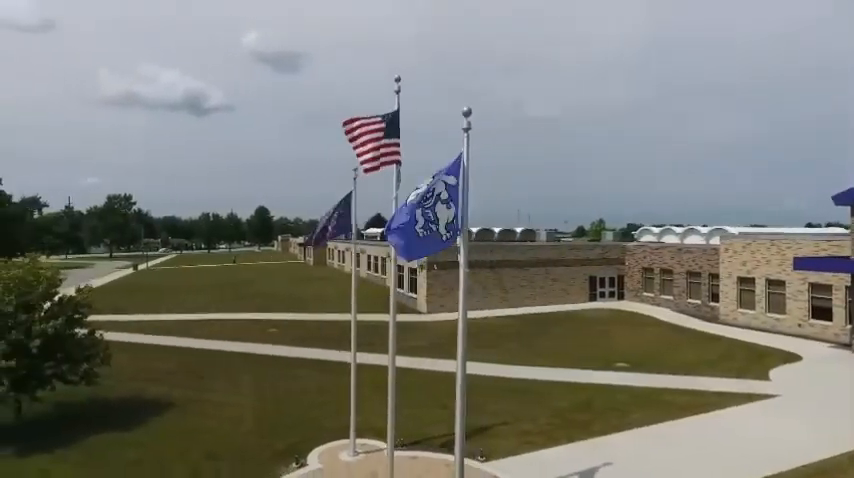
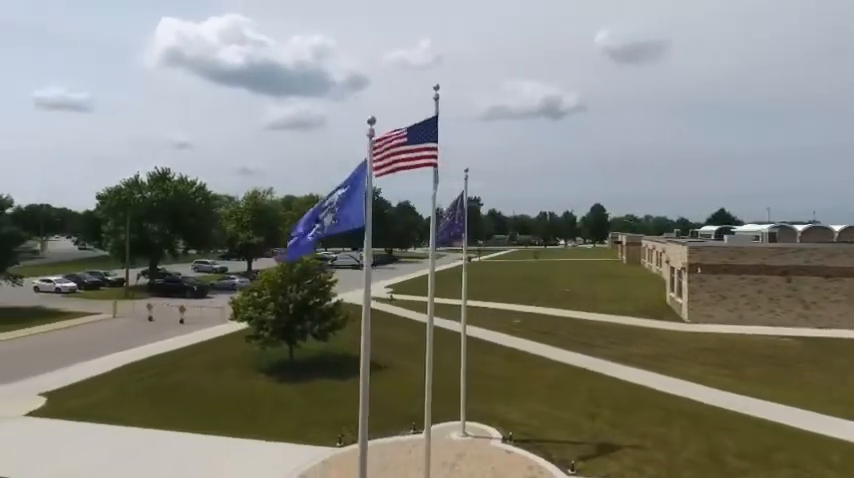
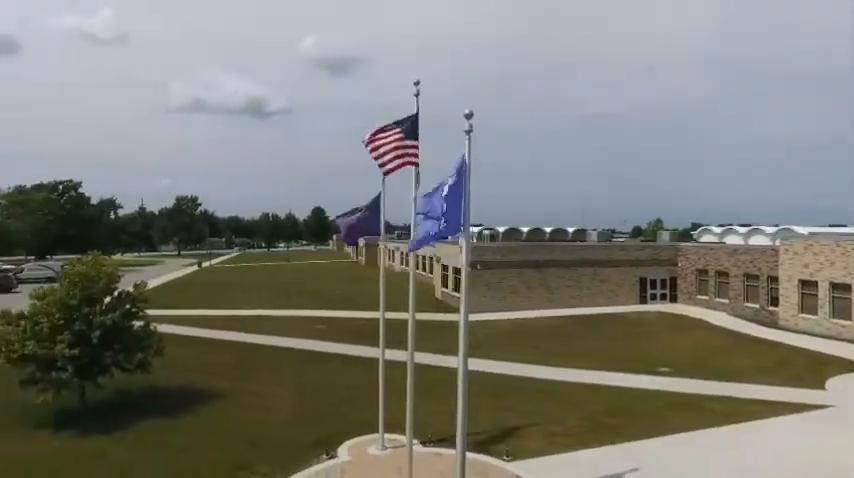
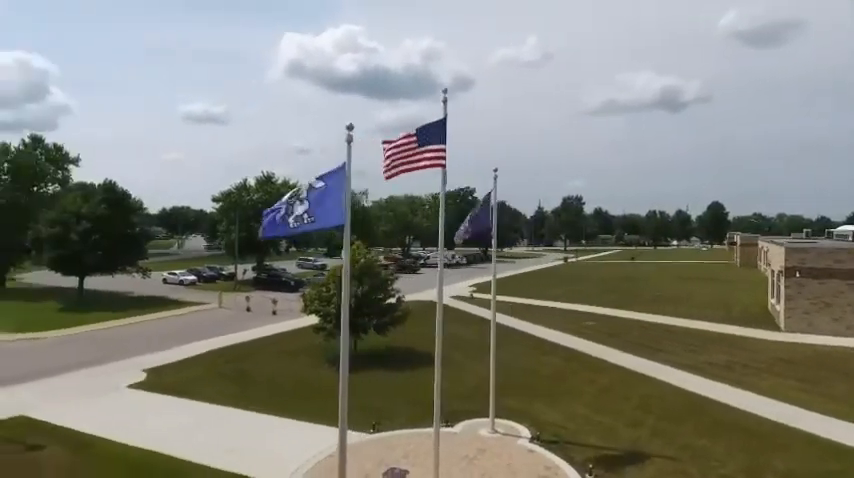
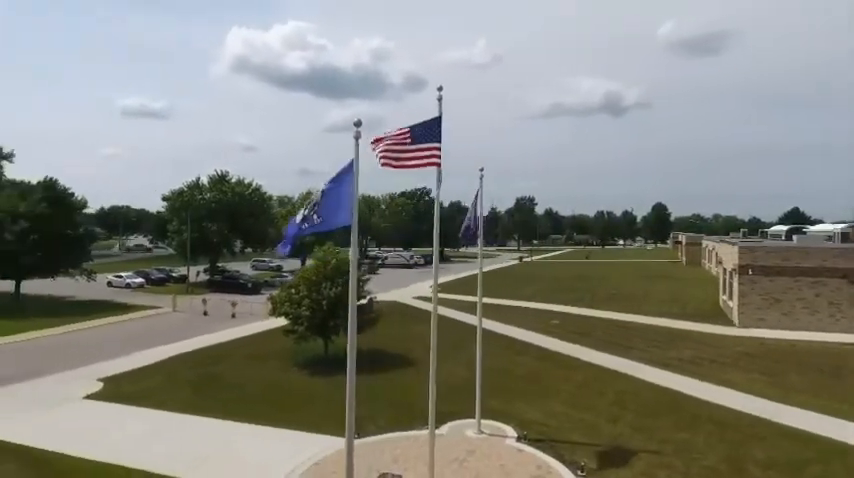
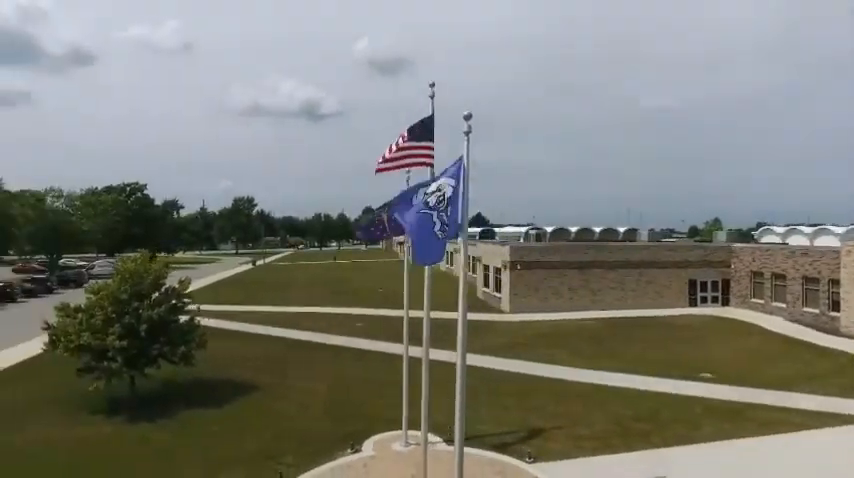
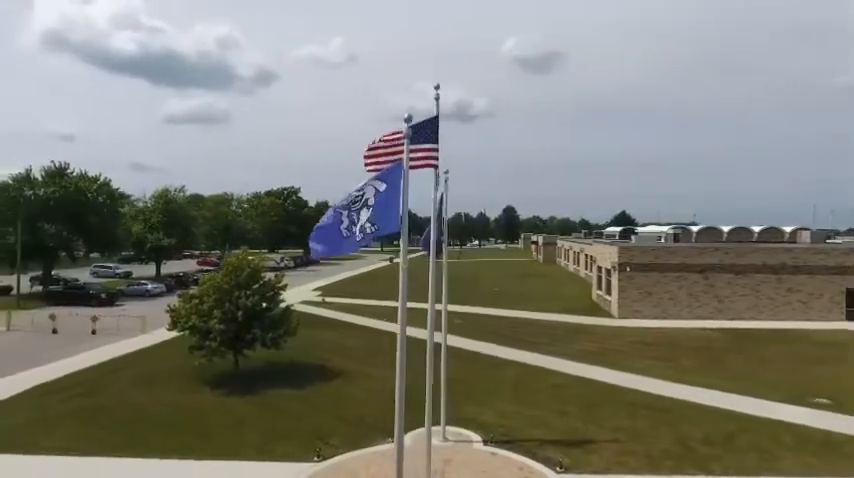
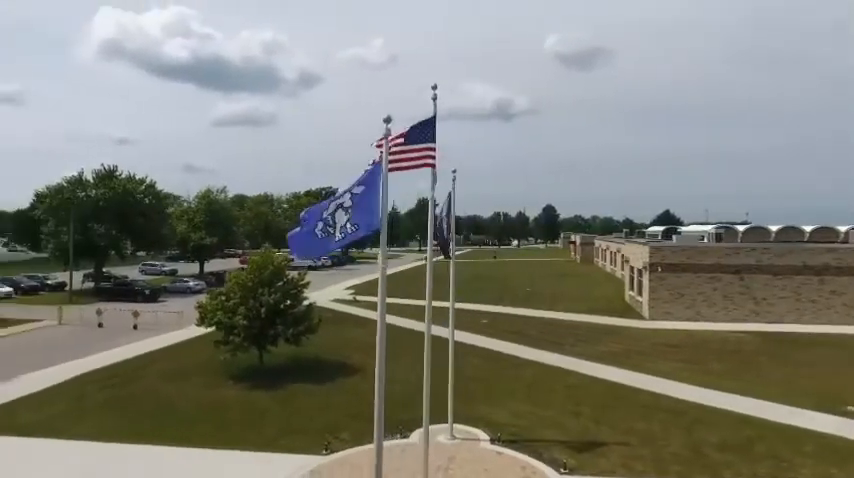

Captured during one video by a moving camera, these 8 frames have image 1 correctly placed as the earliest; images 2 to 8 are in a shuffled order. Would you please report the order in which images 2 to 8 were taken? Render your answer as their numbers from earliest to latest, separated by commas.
3, 6, 7, 8, 2, 5, 4
